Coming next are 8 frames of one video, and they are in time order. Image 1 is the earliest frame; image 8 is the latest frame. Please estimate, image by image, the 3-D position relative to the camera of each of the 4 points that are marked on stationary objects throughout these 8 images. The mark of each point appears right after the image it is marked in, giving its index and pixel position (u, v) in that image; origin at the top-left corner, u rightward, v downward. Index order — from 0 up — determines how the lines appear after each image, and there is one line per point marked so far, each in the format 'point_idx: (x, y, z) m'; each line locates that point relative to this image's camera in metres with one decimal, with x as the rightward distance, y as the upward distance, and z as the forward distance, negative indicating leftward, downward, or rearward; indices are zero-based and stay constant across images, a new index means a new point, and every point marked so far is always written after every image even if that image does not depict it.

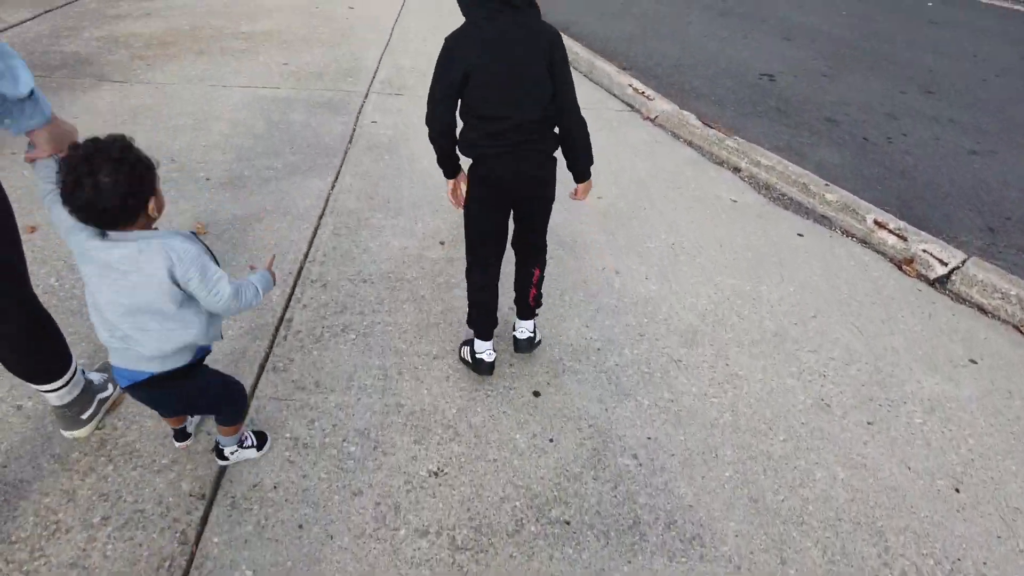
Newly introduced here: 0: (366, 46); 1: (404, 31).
0: (-1.3, +2.2, +5.4) m
1: (-1.0, +2.4, +5.8) m
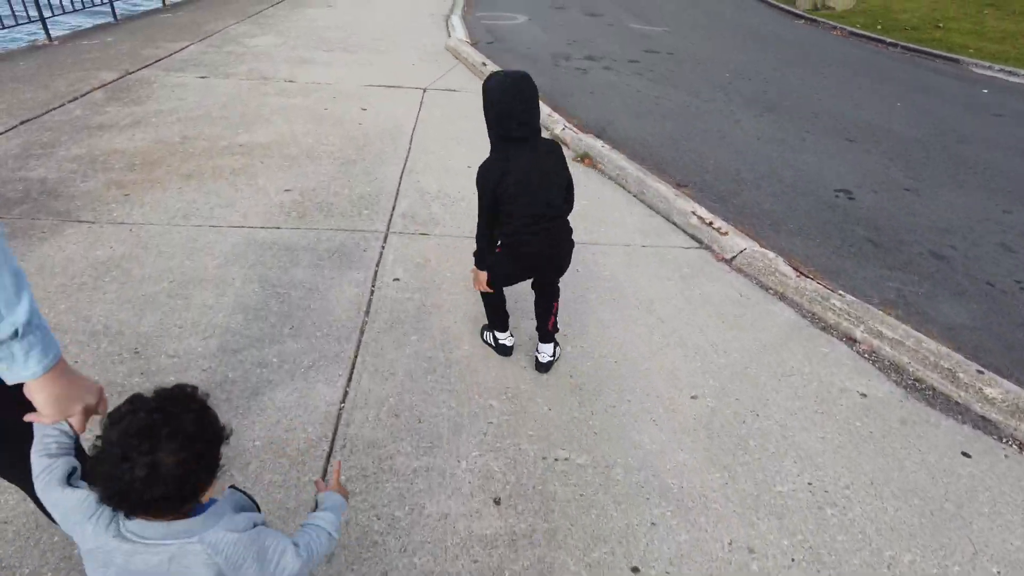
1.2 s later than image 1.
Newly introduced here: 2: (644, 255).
0: (-1.0, +1.0, +4.7) m
1: (-0.7, +1.2, +5.1) m
2: (+0.8, +0.2, +3.8) m
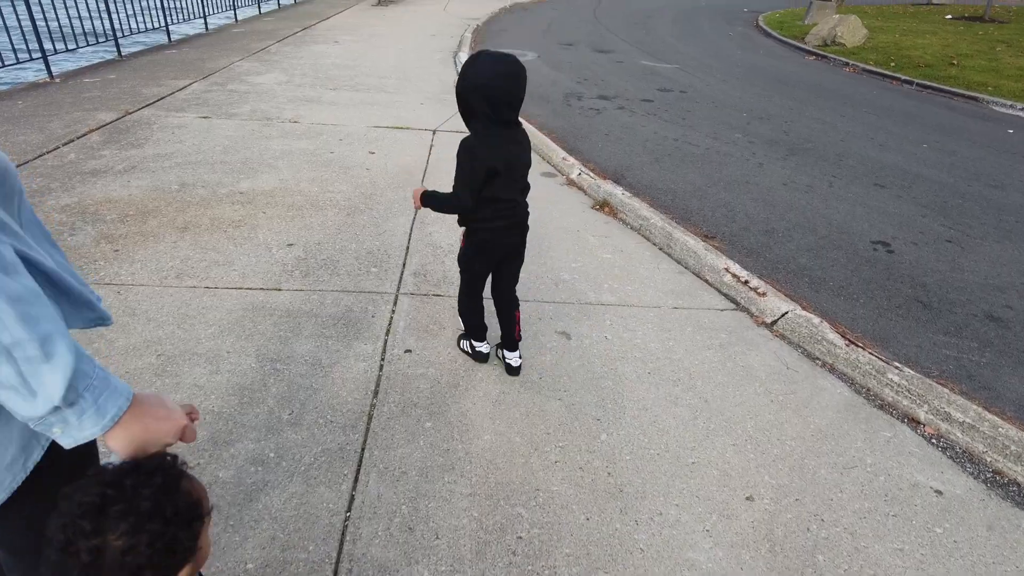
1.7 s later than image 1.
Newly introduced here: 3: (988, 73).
0: (-0.9, +0.5, +4.4) m
1: (-0.6, +0.8, +4.8) m
2: (+0.9, -0.2, +3.4) m
3: (+8.0, +3.6, +10.1) m
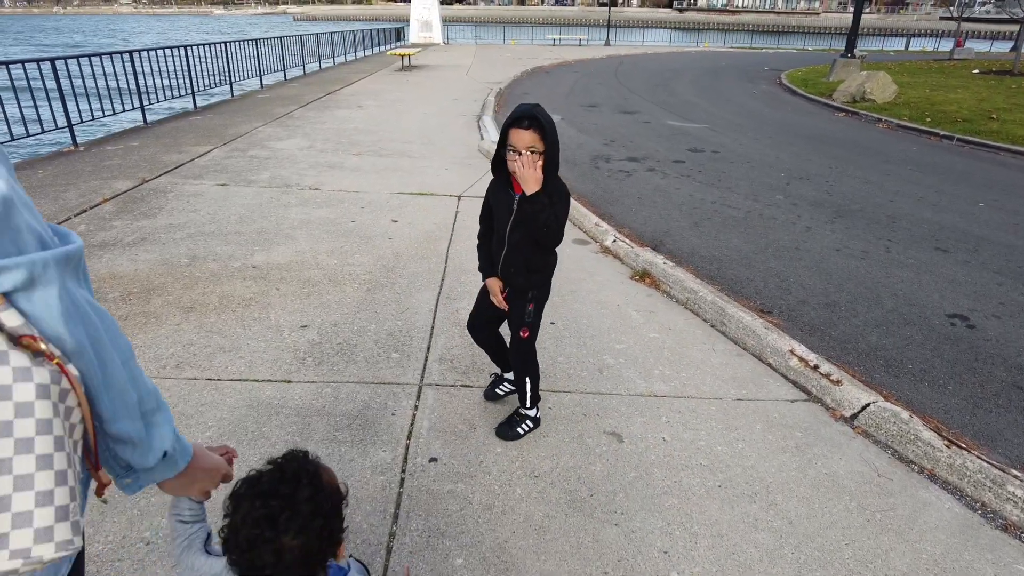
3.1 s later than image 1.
0: (-0.7, 0.0, +4.0) m
1: (-0.4, +0.2, +4.5) m
2: (+1.1, -0.6, +3.0) m
3: (+8.4, +2.6, +9.8) m
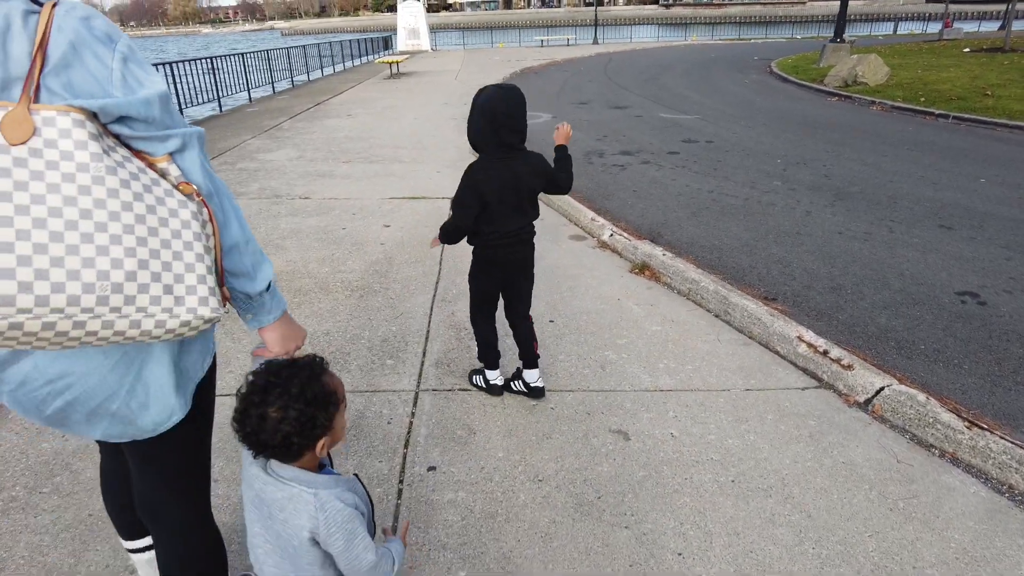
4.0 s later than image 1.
0: (-0.7, 0.0, +3.9) m
1: (-0.4, +0.2, +4.4) m
2: (+1.1, -0.6, +2.9) m
3: (+8.3, +3.0, +9.7) m
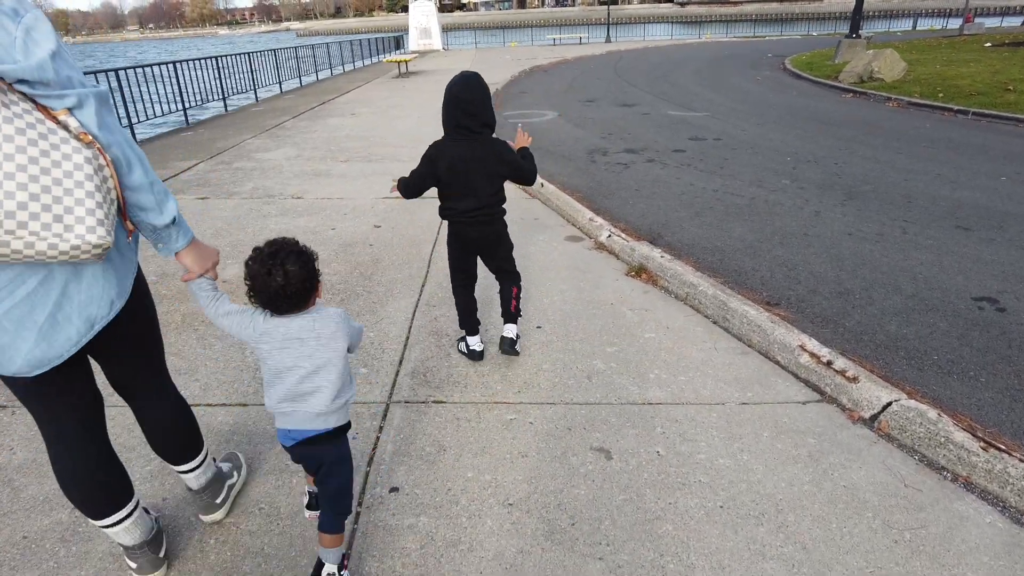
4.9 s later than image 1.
0: (-0.8, 0.0, +3.8) m
1: (-0.5, +0.2, +4.2) m
2: (+1.0, -0.6, +2.7) m
3: (+8.3, +3.0, +9.3) m
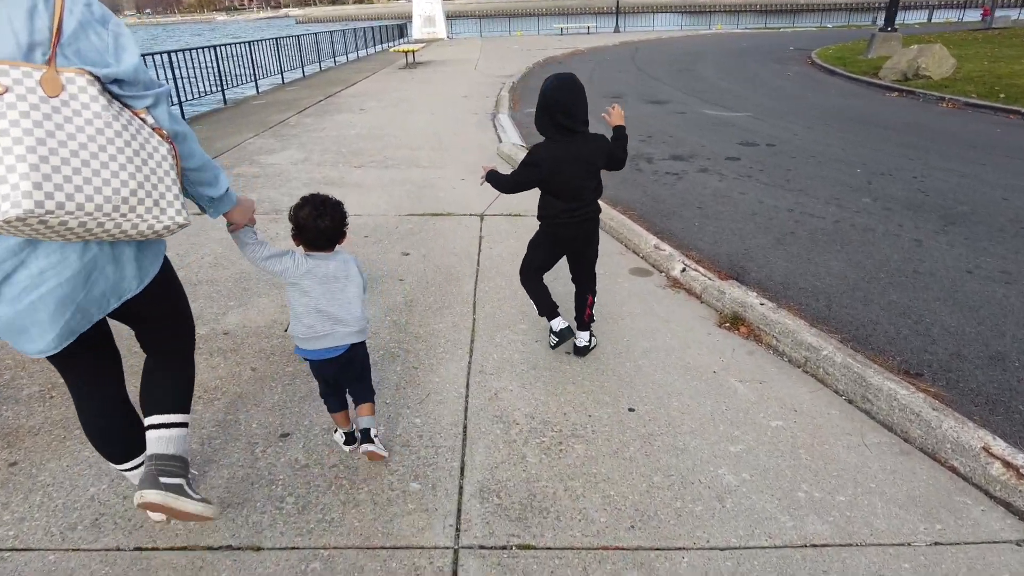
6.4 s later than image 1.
0: (-0.4, -0.4, +3.0) m
1: (-0.1, -0.1, +3.5) m
2: (+1.4, -0.9, +1.9) m
3: (+8.7, +2.7, +8.5) m
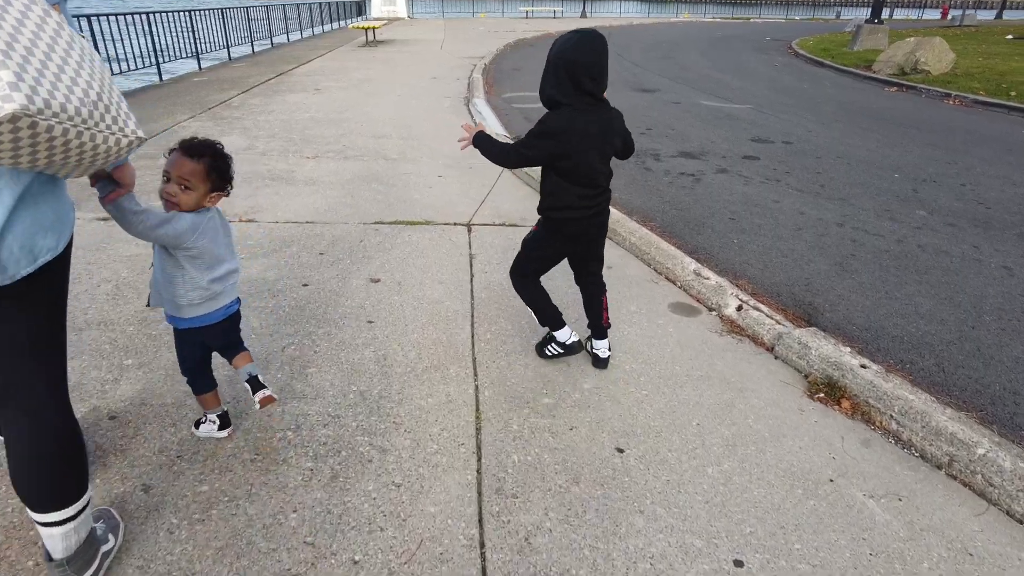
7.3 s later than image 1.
0: (-0.3, -0.6, +2.0) m
1: (0.0, -0.4, +2.5) m
2: (+1.6, -1.2, +1.1) m
3: (+8.5, +2.5, +8.0) m
